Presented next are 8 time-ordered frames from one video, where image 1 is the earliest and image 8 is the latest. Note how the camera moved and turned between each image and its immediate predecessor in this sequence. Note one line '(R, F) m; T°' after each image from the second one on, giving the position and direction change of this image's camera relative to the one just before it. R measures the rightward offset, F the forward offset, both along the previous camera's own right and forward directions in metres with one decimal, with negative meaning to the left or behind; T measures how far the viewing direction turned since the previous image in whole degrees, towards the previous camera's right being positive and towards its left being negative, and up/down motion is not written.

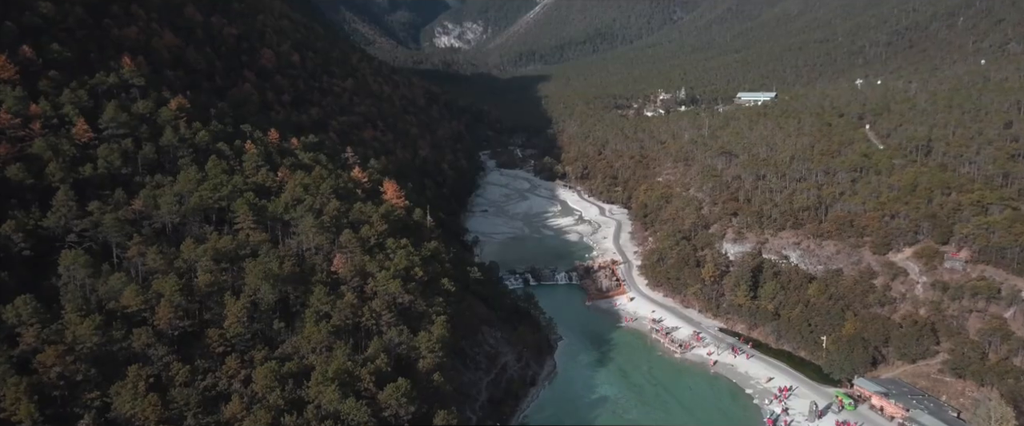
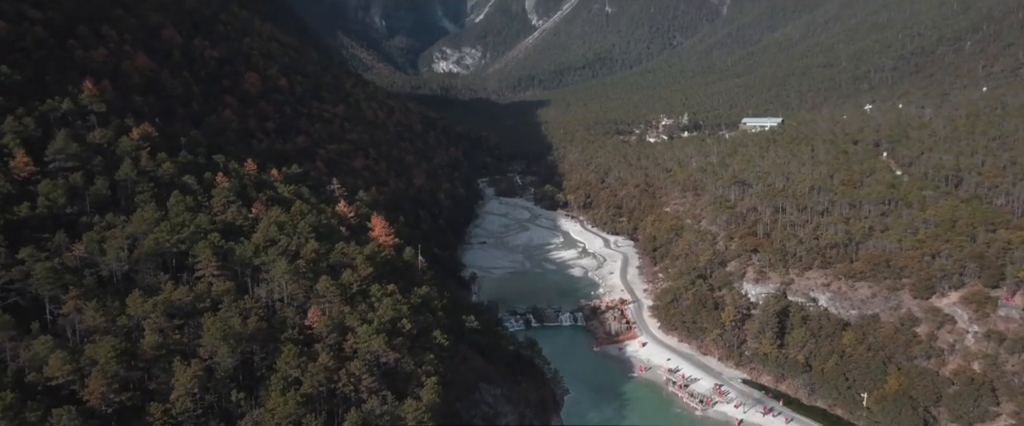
(-0.1, +3.1) m; 0°
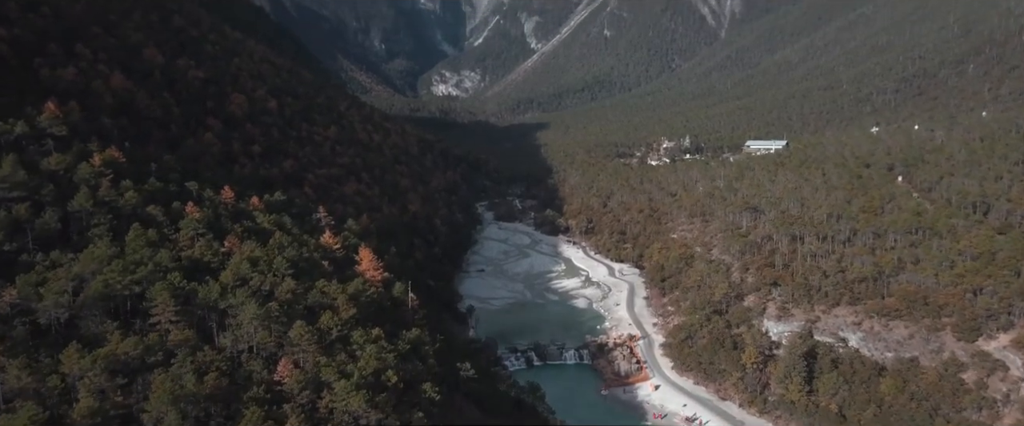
(-0.1, +2.6) m; 0°
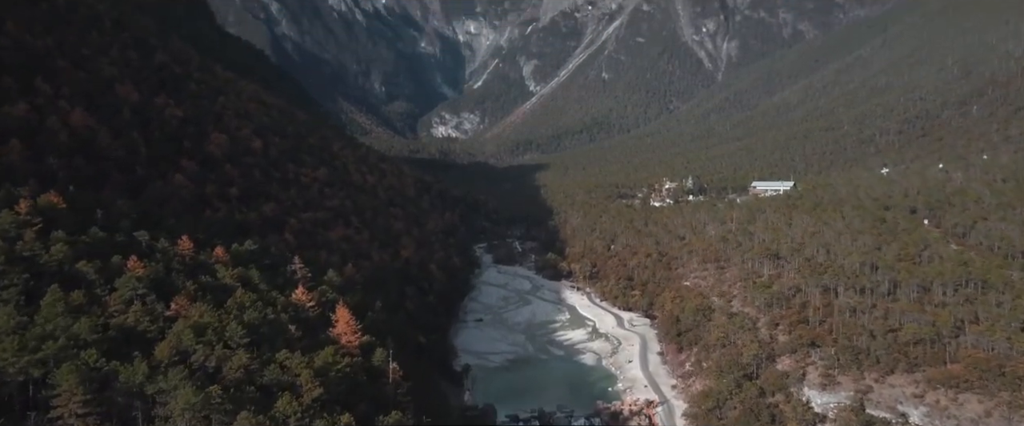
(-0.1, +3.9) m; 0°
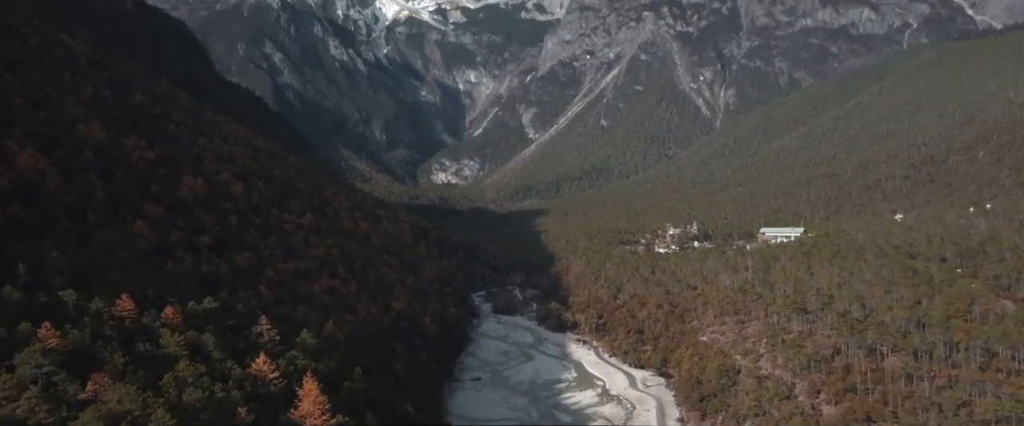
(-0.2, +4.0) m; 0°
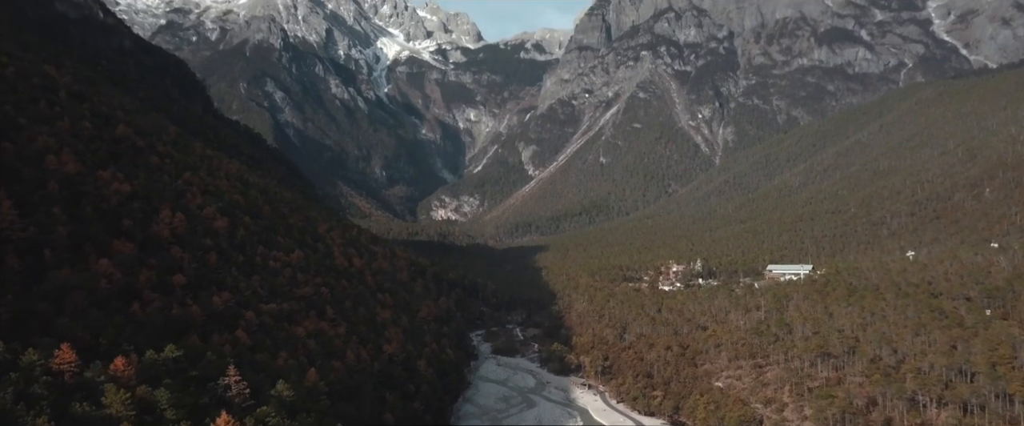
(-0.1, +2.8) m; 0°
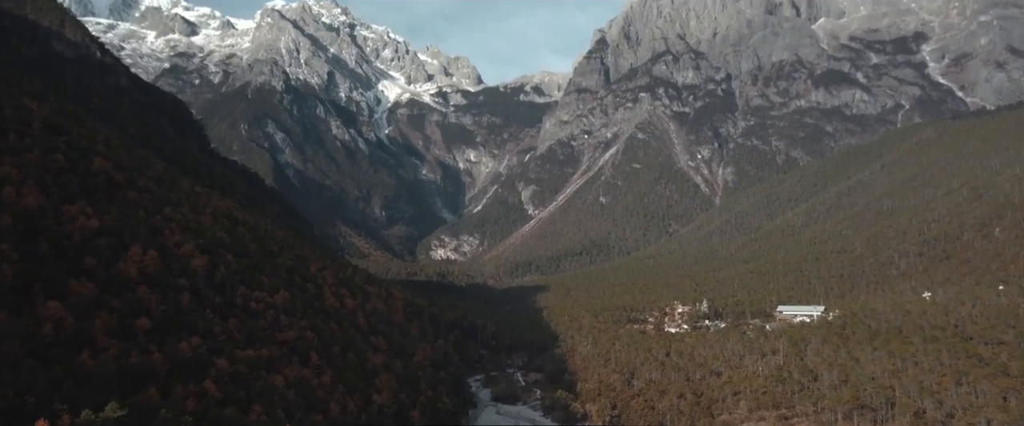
(-0.2, +3.2) m; 0°
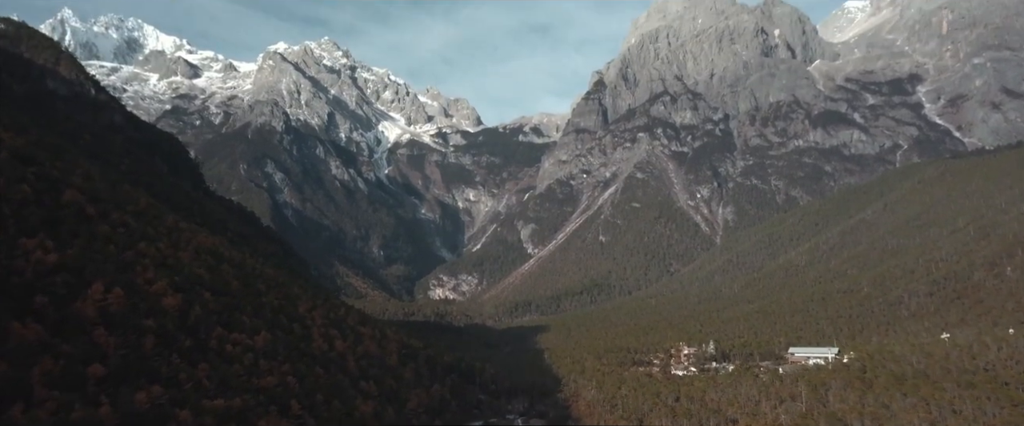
(-0.2, +3.2) m; 0°
